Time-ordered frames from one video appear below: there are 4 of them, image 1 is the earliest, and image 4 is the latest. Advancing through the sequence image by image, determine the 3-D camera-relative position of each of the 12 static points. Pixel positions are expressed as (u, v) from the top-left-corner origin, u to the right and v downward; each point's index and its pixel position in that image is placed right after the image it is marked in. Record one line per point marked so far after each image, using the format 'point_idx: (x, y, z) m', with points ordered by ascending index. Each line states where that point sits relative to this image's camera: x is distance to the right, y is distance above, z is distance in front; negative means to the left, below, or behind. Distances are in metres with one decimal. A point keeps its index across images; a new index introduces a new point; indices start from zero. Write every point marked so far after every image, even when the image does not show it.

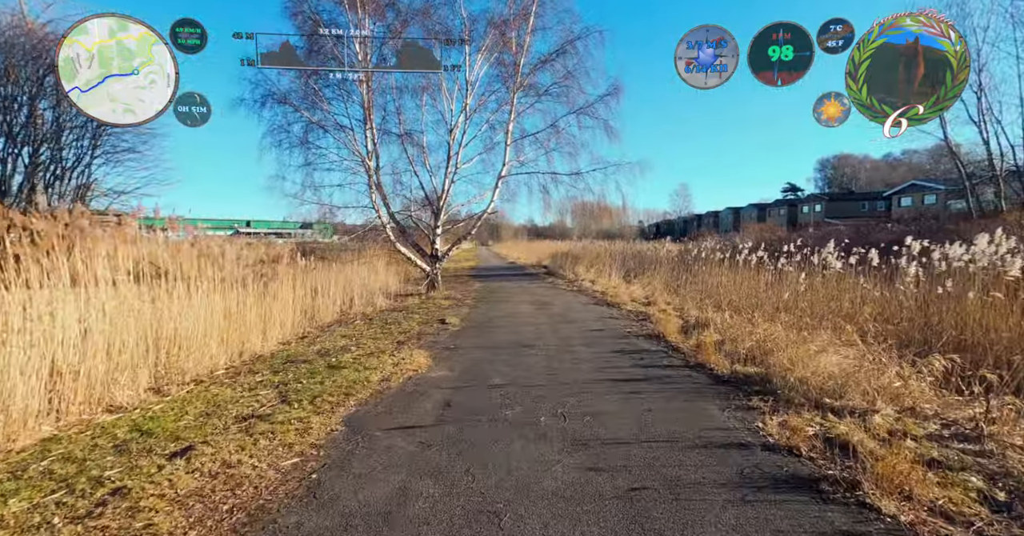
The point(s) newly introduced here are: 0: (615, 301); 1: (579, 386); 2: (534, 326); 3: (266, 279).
0: (+2.3, -0.7, +13.3) m
1: (+0.6, -1.1, +5.3) m
2: (+0.3, -0.9, +9.4) m
3: (-4.7, -0.3, +11.2) m
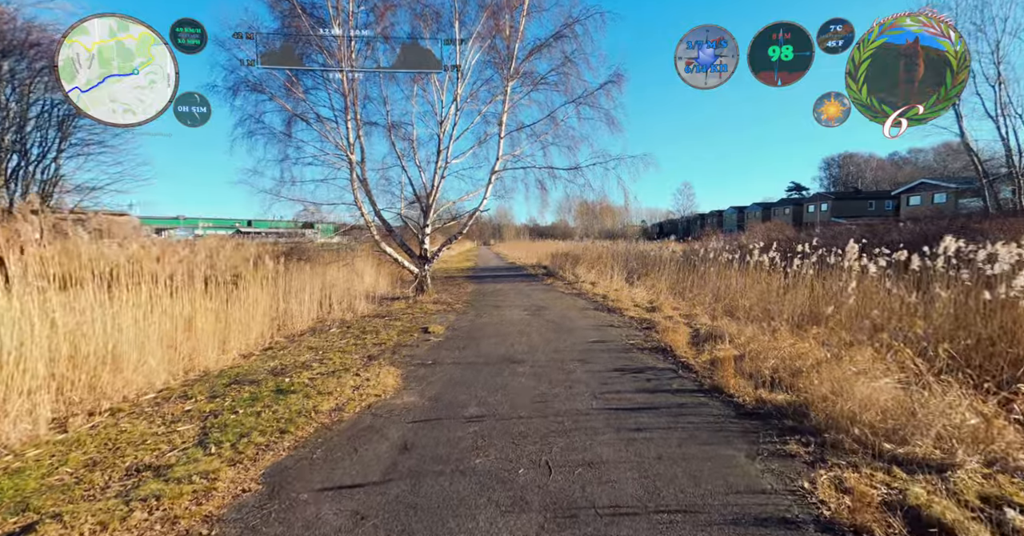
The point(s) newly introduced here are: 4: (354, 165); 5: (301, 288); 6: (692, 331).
0: (+2.2, -0.8, +12.2) m
1: (+0.4, -1.1, +4.3) m
2: (+0.2, -1.0, +8.4) m
3: (-4.9, -0.3, +10.2) m
4: (-3.6, +2.4, +13.5) m
5: (-4.3, -0.4, +11.8) m
6: (+2.5, -0.9, +8.2) m
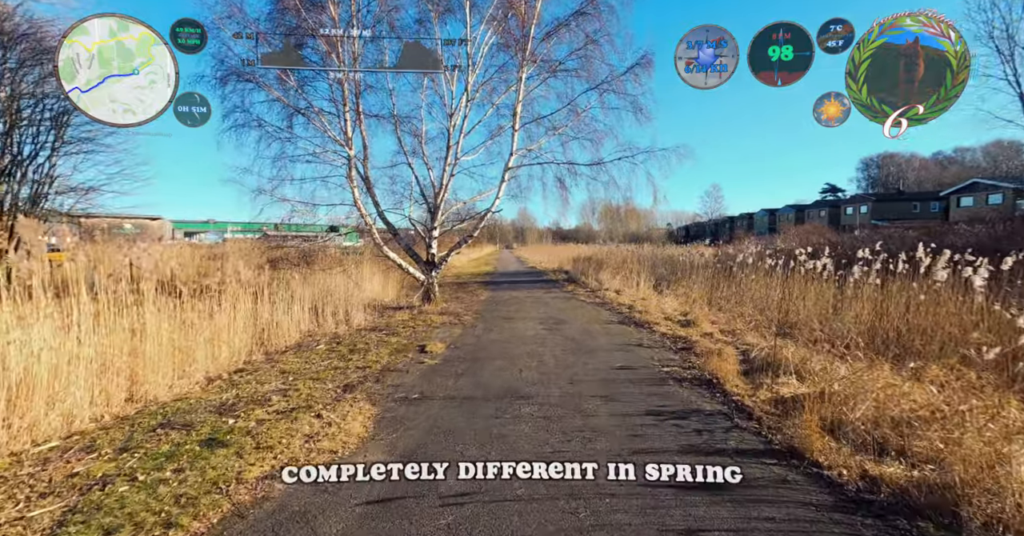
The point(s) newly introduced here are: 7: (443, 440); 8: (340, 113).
0: (+2.5, -0.9, +10.8) m
1: (+0.4, -1.2, +3.0) m
2: (+0.3, -1.1, +7.0) m
3: (-4.7, -0.5, +9.0) m
4: (-3.3, +2.2, +12.3) m
5: (-4.0, -0.6, +10.7) m
6: (+2.6, -1.0, +6.8) m
7: (-0.5, -1.2, +4.2) m
8: (-3.5, +3.2, +12.0) m
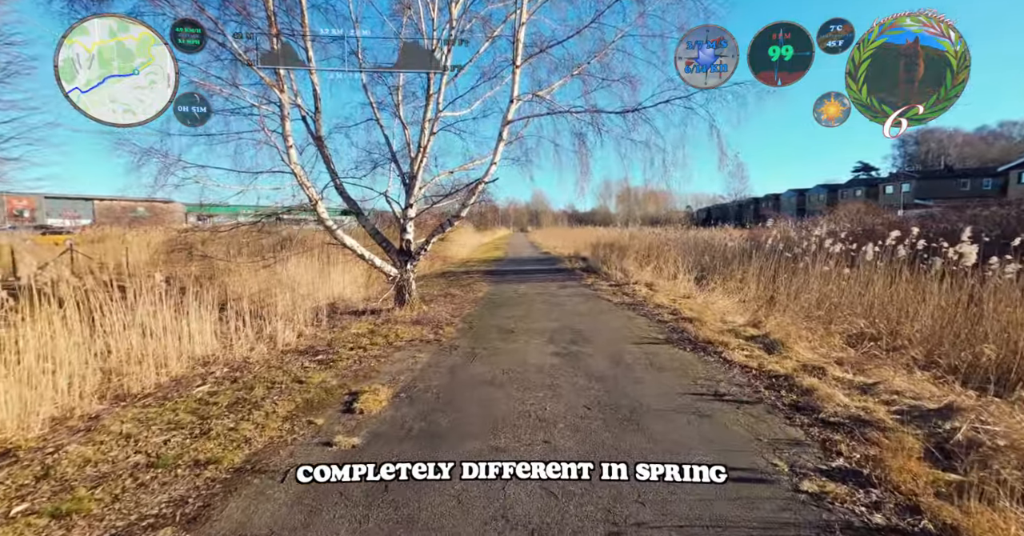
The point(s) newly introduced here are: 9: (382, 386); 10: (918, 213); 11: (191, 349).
0: (+2.4, -0.8, +7.5) m
1: (+0.2, -1.3, -0.3) m
2: (+0.2, -1.1, +3.7) m
3: (-4.7, -0.4, +5.9) m
4: (-3.3, +2.4, +9.0) m
5: (-4.0, -0.5, +7.5) m
6: (+2.5, -1.0, +3.4) m
7: (-0.7, -1.3, +0.9) m
8: (-3.5, +3.3, +8.7) m
9: (-1.2, -1.0, +5.3) m
10: (+13.5, +1.8, +18.9) m
11: (-3.6, -0.9, +6.7) m
